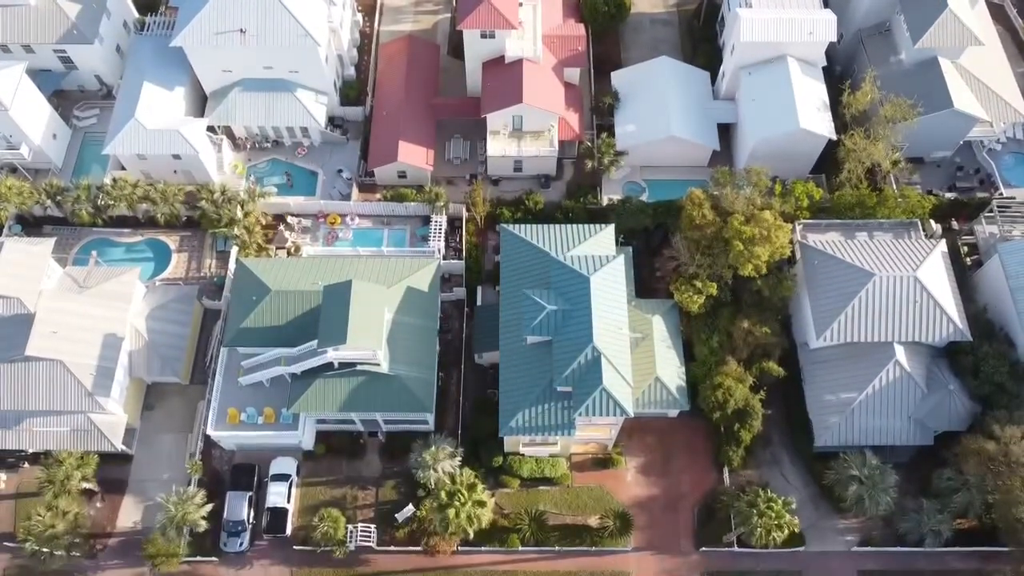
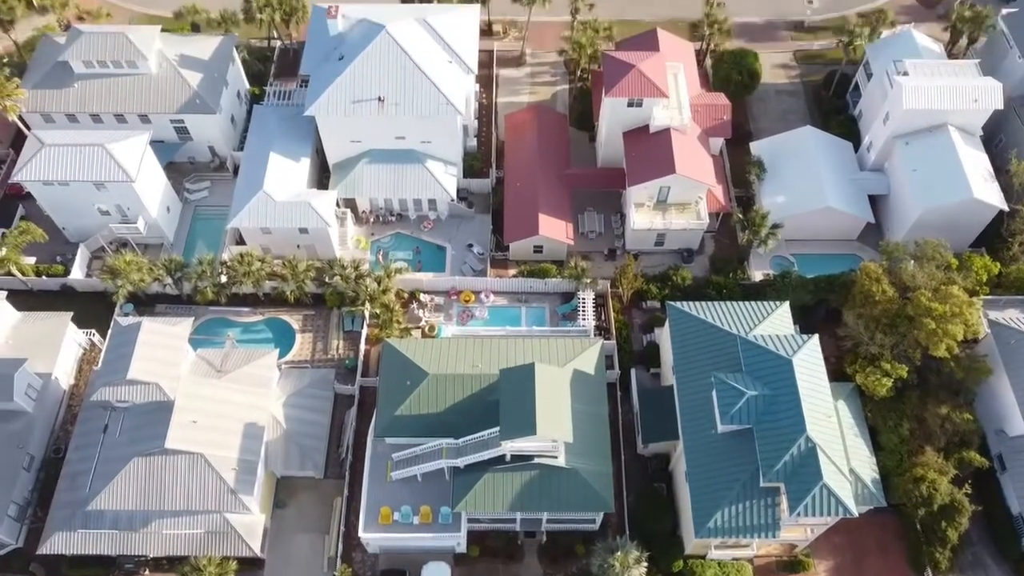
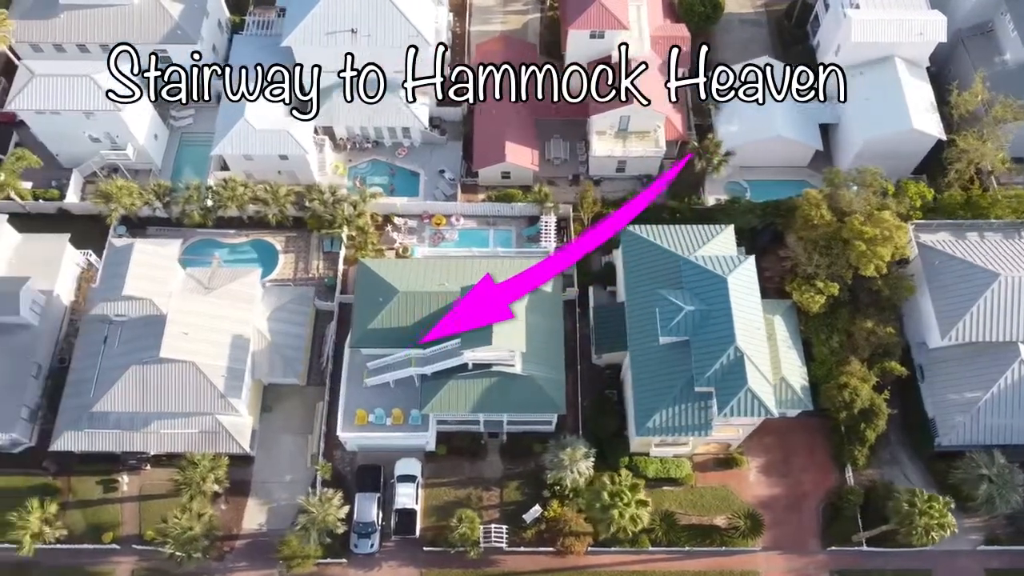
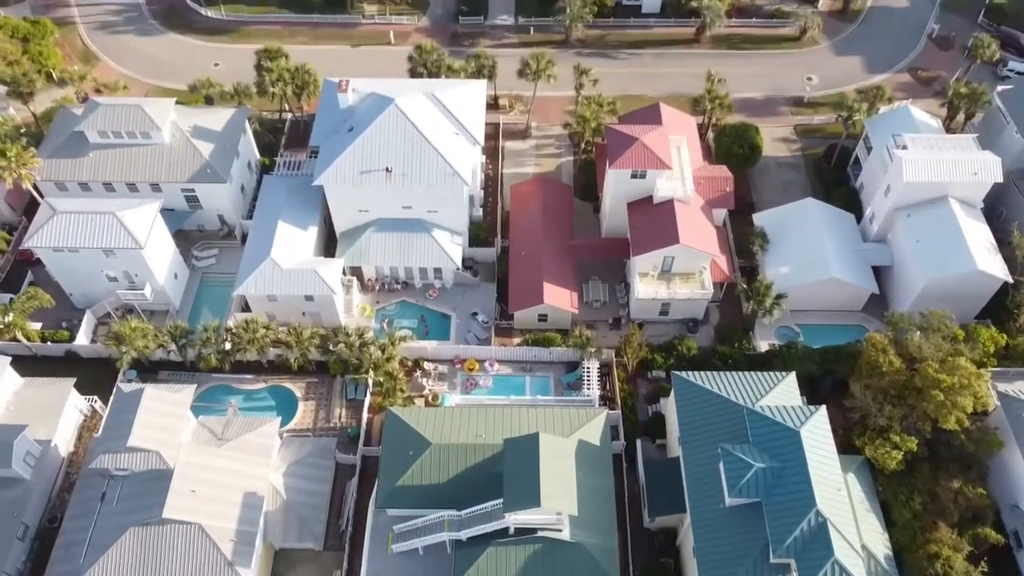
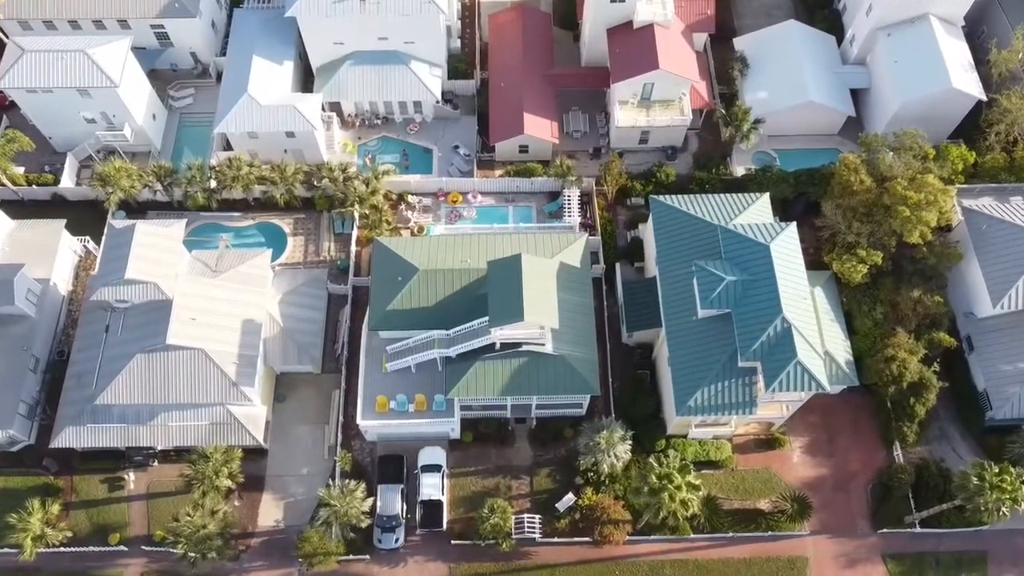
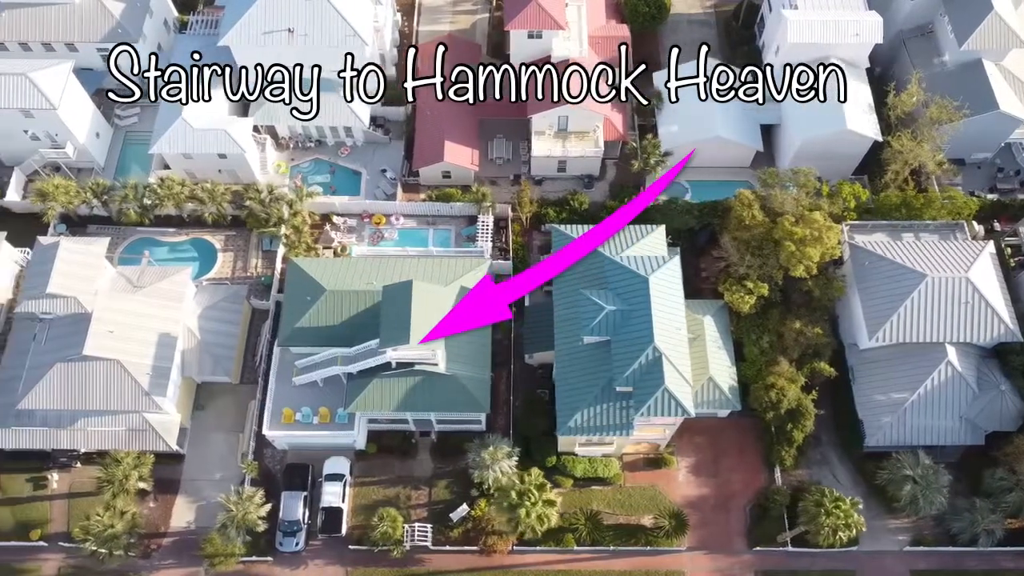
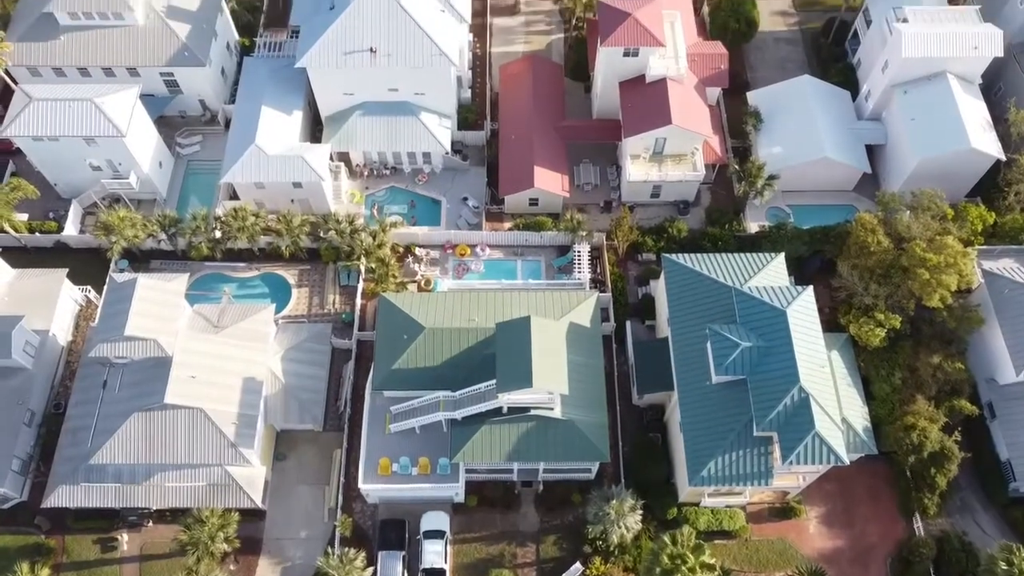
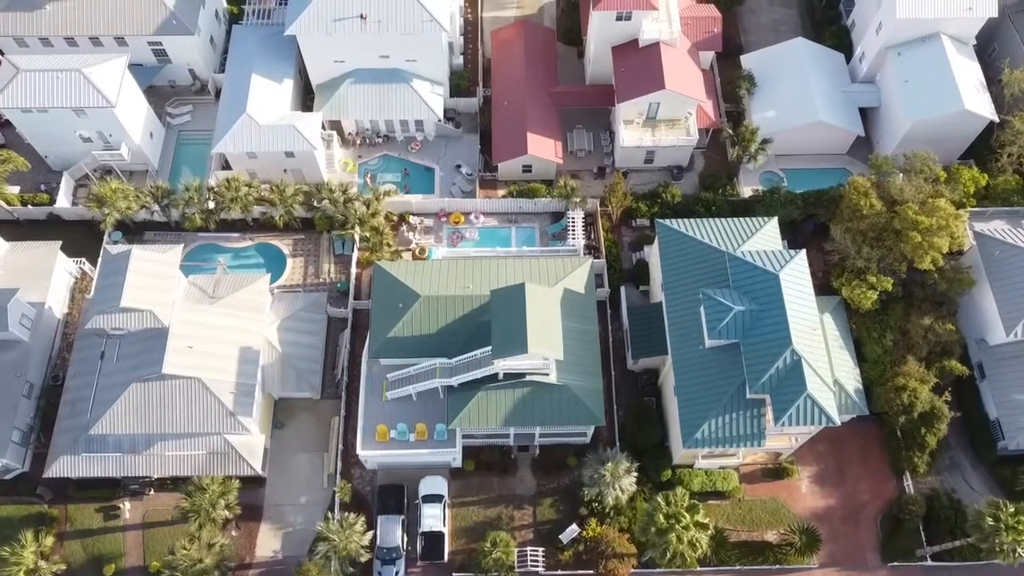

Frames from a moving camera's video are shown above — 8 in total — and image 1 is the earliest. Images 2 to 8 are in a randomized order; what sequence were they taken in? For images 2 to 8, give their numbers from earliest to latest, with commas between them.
6, 3, 5, 8, 7, 2, 4
